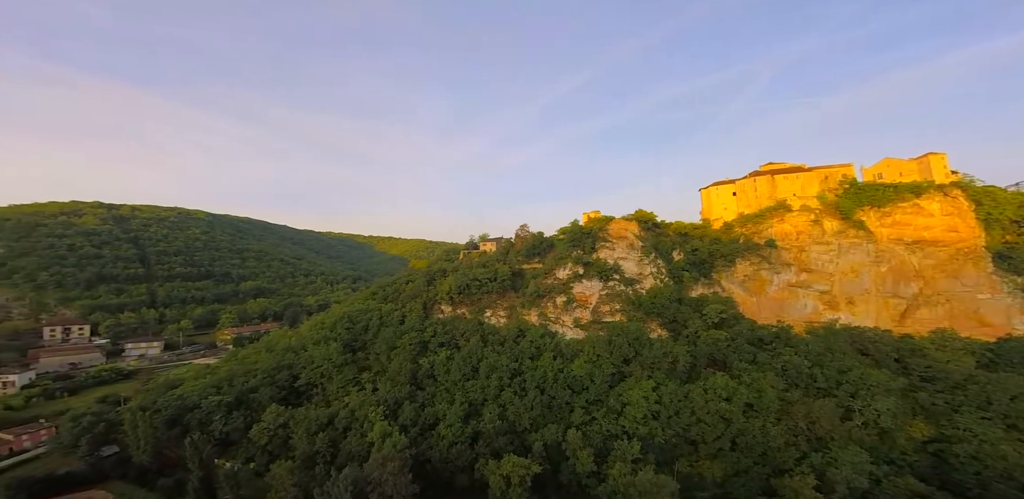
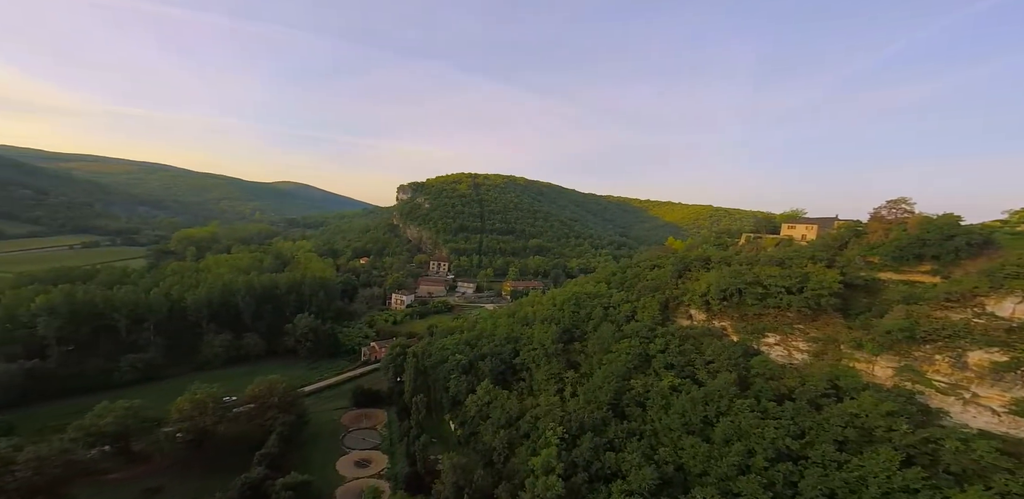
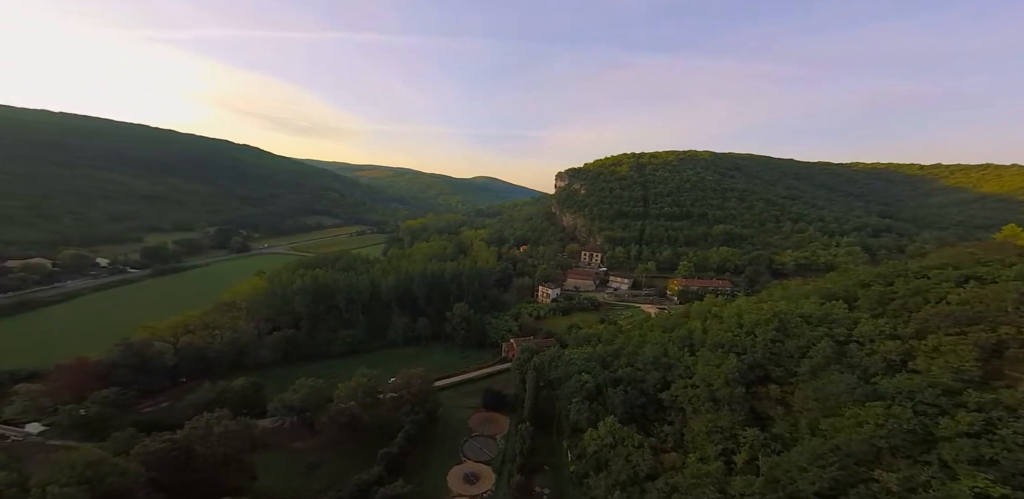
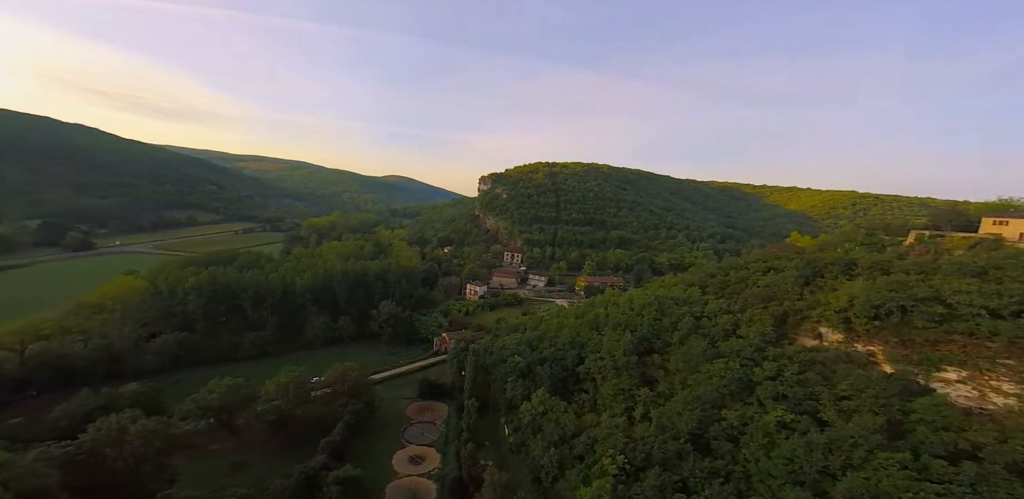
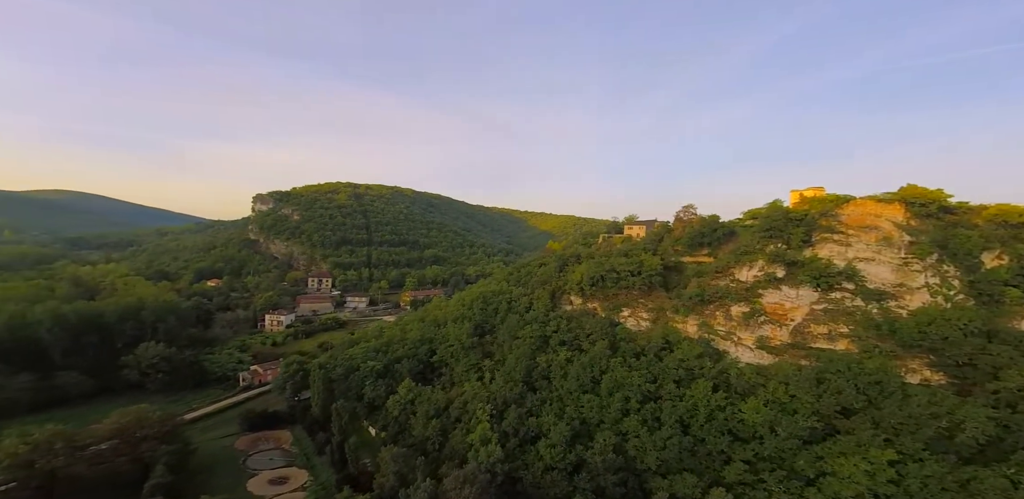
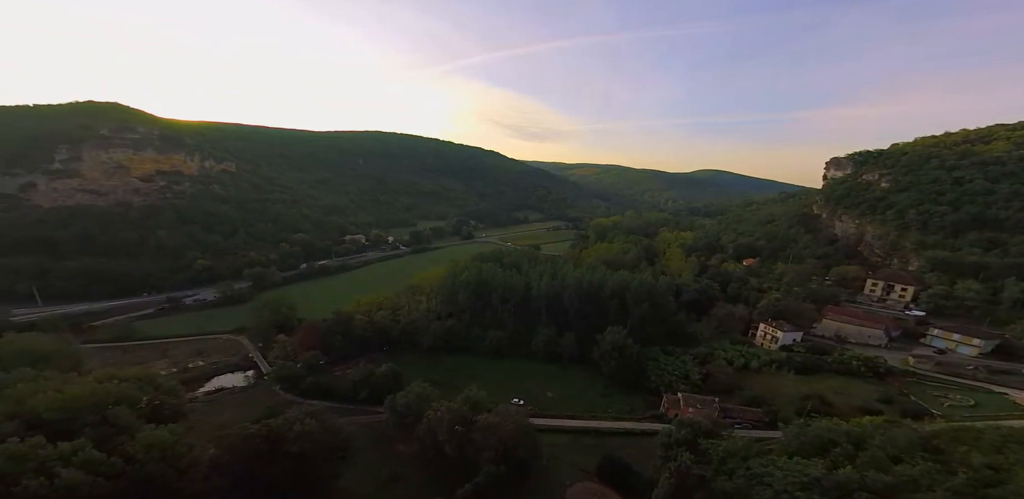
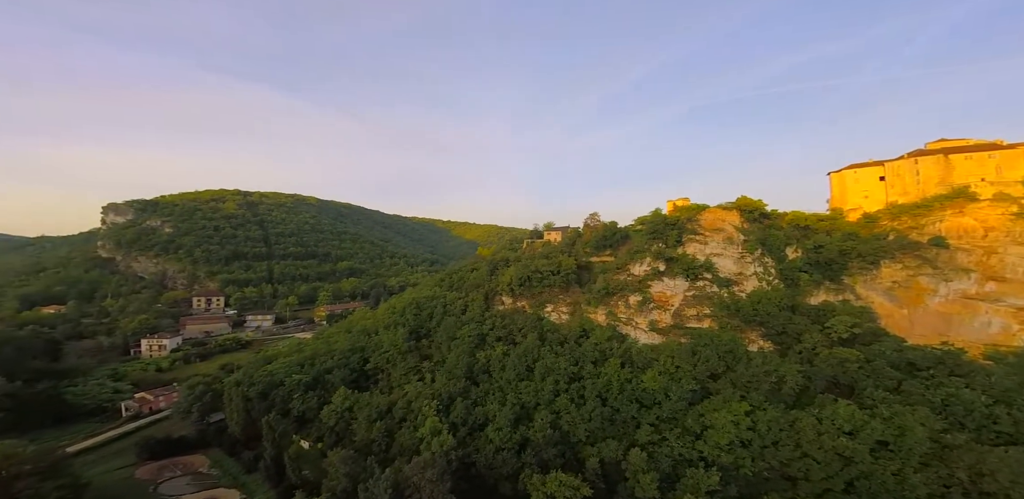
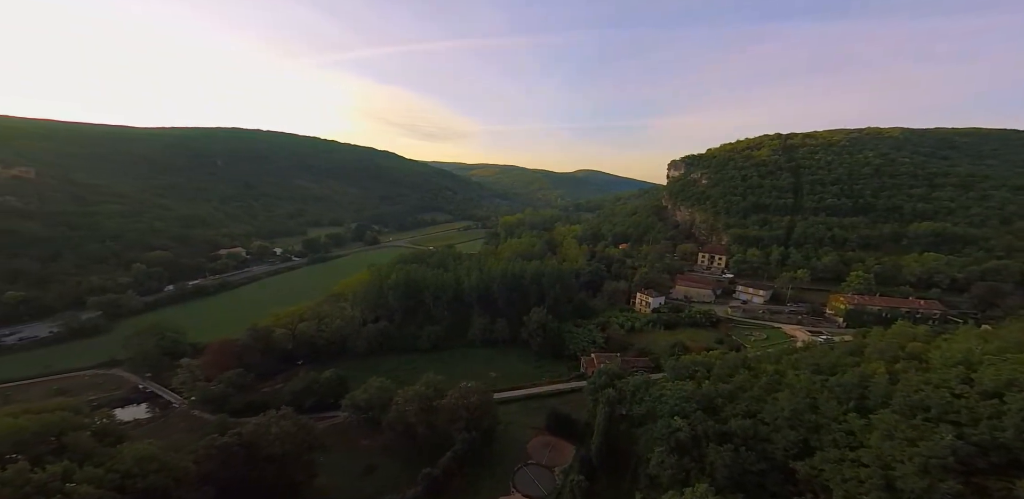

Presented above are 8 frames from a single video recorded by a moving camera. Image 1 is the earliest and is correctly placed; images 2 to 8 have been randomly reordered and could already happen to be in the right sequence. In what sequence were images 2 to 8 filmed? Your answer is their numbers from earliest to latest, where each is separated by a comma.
7, 5, 2, 4, 3, 8, 6
